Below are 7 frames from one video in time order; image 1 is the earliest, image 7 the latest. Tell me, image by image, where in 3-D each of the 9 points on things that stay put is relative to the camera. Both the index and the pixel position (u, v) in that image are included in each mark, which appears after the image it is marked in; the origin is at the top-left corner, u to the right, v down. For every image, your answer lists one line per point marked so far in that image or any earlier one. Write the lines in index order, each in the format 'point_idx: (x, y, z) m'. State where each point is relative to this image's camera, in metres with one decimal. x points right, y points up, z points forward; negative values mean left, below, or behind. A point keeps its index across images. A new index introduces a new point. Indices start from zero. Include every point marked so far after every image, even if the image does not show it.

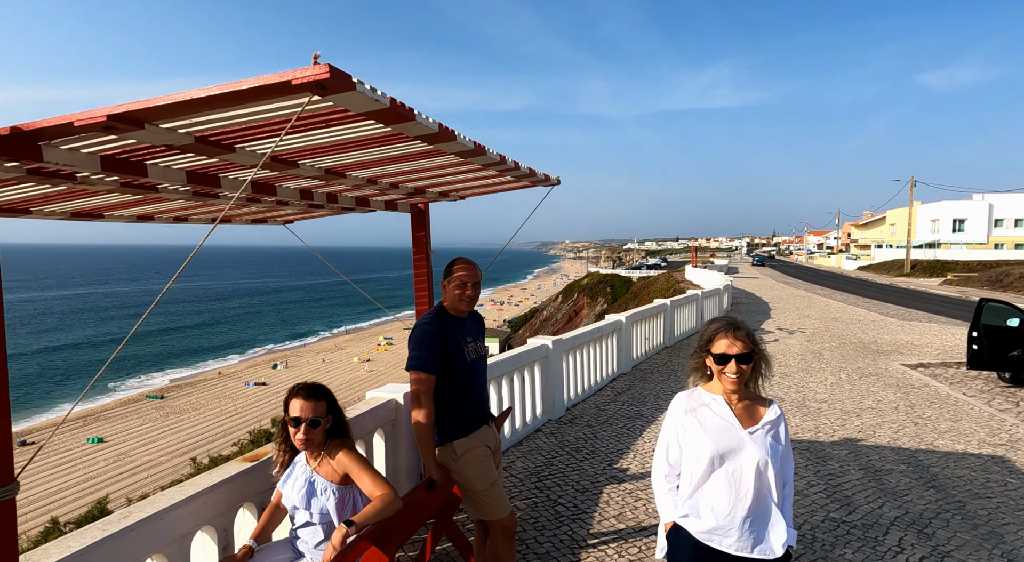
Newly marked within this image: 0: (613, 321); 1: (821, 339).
0: (+1.3, -0.5, +8.4) m
1: (+6.0, -1.1, +12.4) m
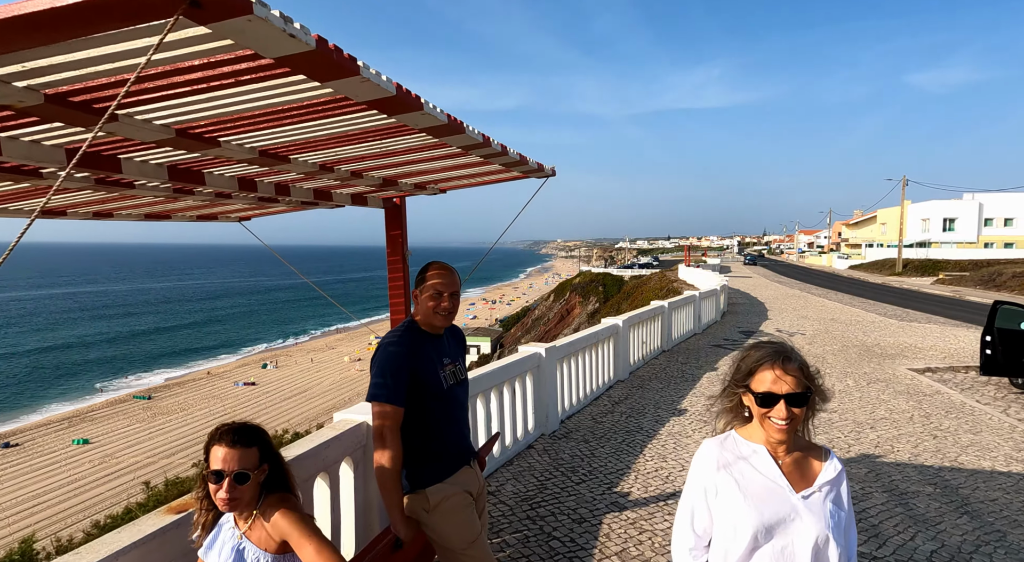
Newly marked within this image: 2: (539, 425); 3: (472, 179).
0: (+1.2, -0.5, +7.9) m
1: (+5.8, -1.1, +12.0) m
2: (+0.2, -1.3, +5.8) m
3: (-0.3, +0.9, +5.4) m
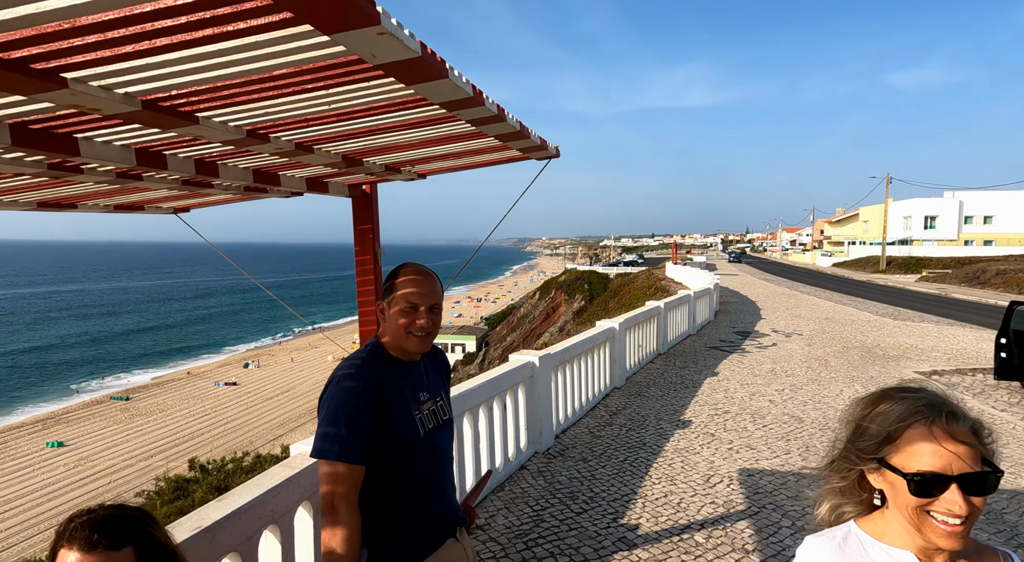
0: (+1.1, -0.5, +7.3) m
1: (+5.6, -1.1, +11.6) m
2: (+0.2, -1.3, +5.2) m
3: (-0.4, +0.9, +4.8) m
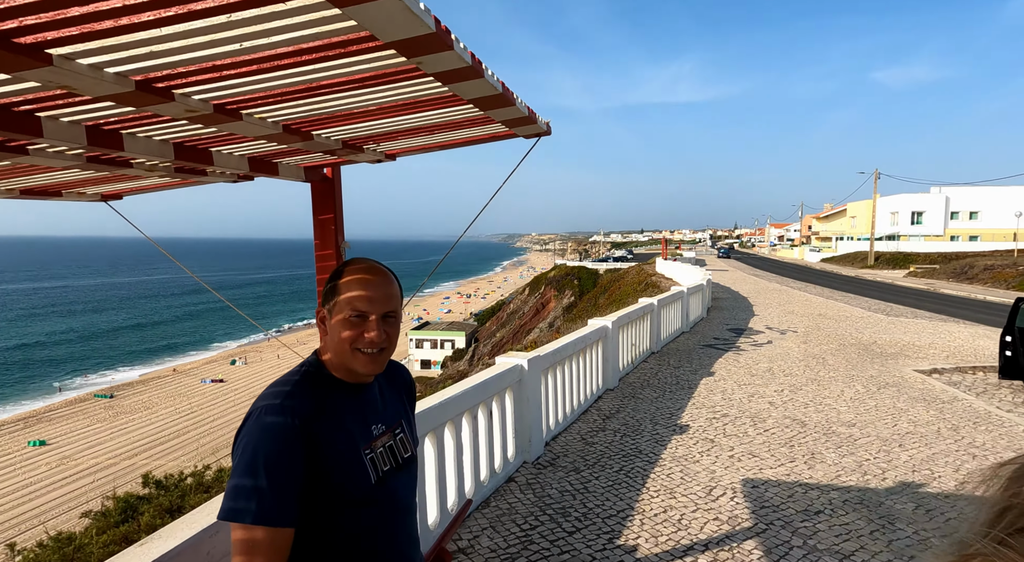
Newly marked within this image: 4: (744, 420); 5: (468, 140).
0: (+0.9, -0.5, +7.0) m
1: (+5.4, -1.0, +11.3) m
2: (+0.1, -1.3, +4.9) m
3: (-0.5, +0.9, +4.4) m
4: (+2.2, -1.3, +6.1) m
5: (-0.3, +0.9, +4.5) m
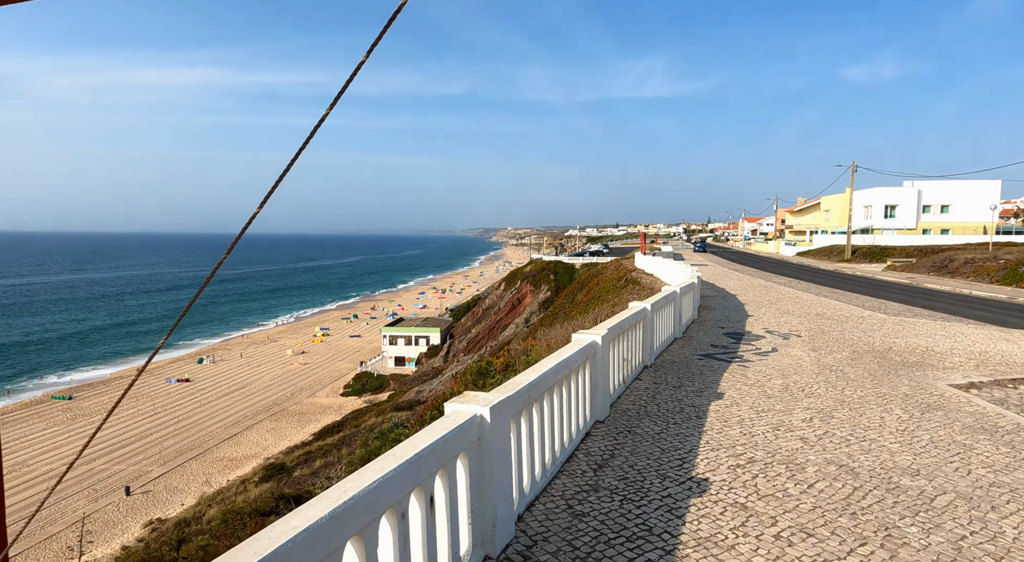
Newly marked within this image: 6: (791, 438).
0: (+0.6, -0.5, +5.5) m
1: (+4.9, -1.0, +10.0) m
2: (-0.2, -1.3, +3.4) m
3: (-0.7, +0.9, +2.8) m
4: (+1.9, -1.4, +4.7) m
5: (-0.5, +0.9, +2.9) m
6: (+2.3, -1.3, +5.4) m
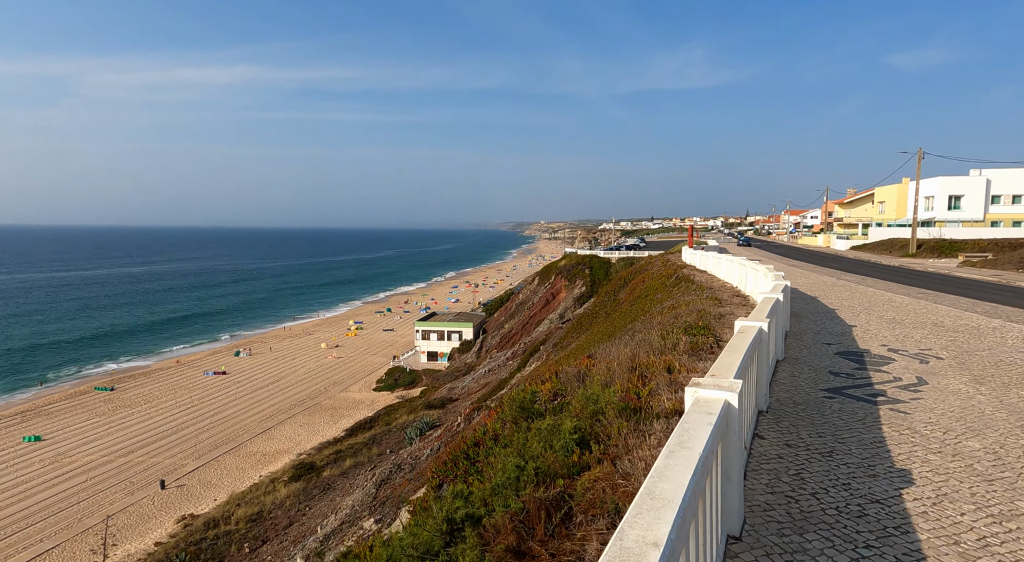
0: (+1.0, -0.6, +3.1) m
1: (+5.5, -1.1, +7.3) m
2: (+0.1, -1.5, +1.0) m
3: (-0.5, +0.7, +0.5) m
4: (+2.3, -1.5, +2.2) m
5: (-0.3, +0.8, +0.6) m
6: (+2.7, -1.4, +2.9) m
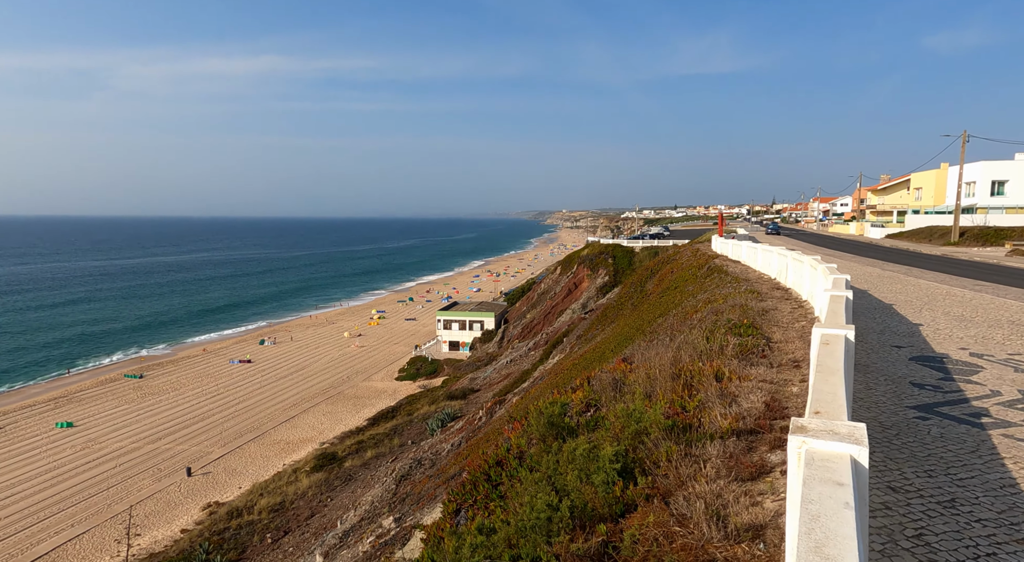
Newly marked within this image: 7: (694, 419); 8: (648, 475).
0: (+1.1, -0.7, +2.1) m
1: (+5.8, -1.1, +6.2) m
2: (+0.2, -1.5, 0.0) m
3: (-0.4, +0.7, -0.5) m
4: (+2.4, -1.5, +1.1) m
5: (-0.2, +0.7, -0.4) m
6: (+2.8, -1.5, +1.8) m
7: (+1.7, -1.3, +6.1) m
8: (+1.1, -1.5, +5.1) m
